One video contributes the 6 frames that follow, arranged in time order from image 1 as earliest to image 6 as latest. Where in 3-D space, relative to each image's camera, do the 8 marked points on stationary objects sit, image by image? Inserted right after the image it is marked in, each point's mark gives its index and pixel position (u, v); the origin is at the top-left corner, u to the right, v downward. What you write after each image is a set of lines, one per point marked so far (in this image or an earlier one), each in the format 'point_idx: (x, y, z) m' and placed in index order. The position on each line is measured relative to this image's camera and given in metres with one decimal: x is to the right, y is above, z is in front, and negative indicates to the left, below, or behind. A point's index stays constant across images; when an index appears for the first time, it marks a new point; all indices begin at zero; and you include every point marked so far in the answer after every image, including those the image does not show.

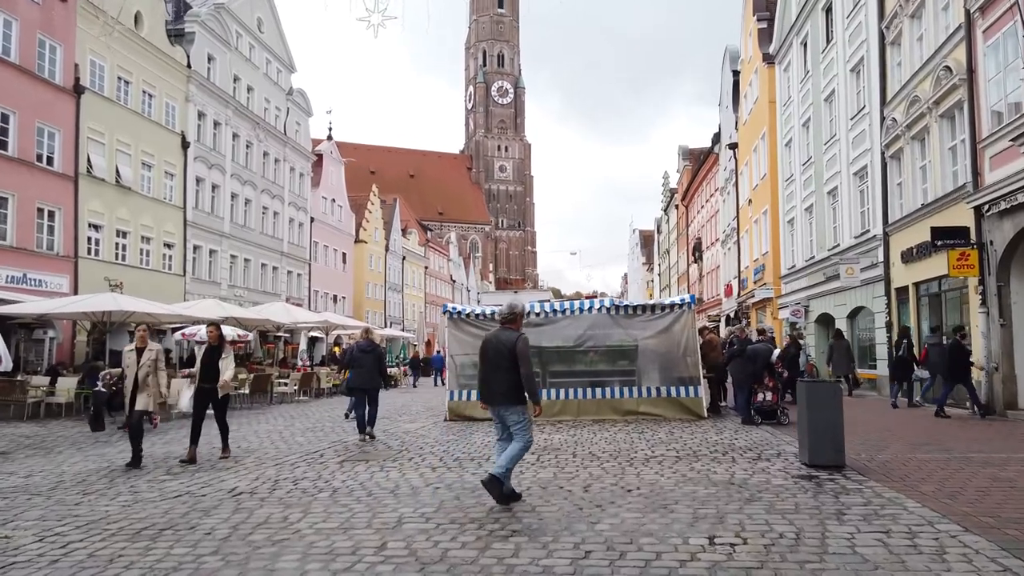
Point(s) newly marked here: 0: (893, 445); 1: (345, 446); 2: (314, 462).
0: (+5.2, -2.1, +10.2) m
1: (-2.6, -2.5, +12.0) m
2: (-2.7, -2.4, +10.2) m
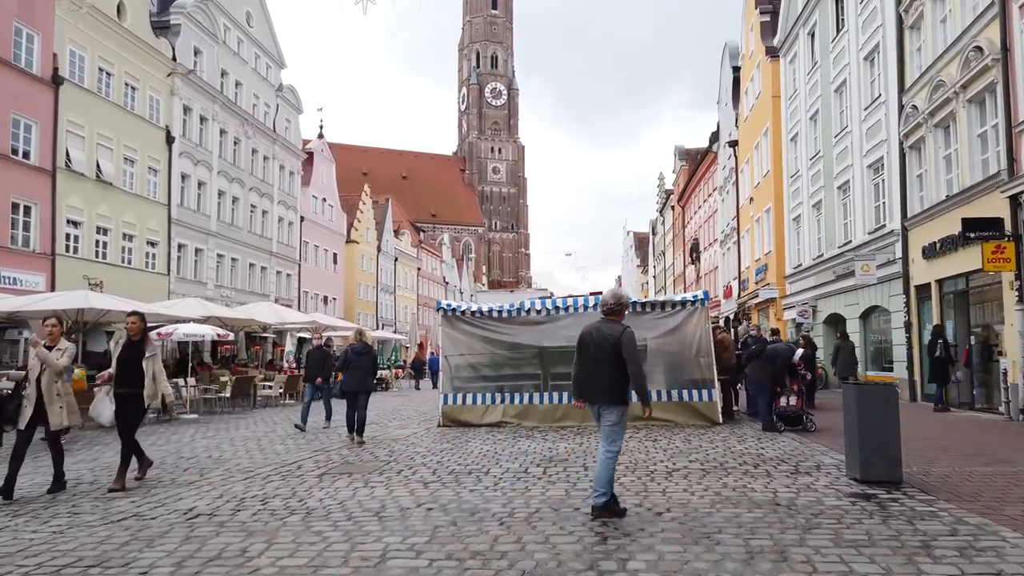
0: (+5.2, -2.0, +9.1) m
1: (-2.6, -2.4, +10.8) m
2: (-2.6, -2.2, +9.0) m
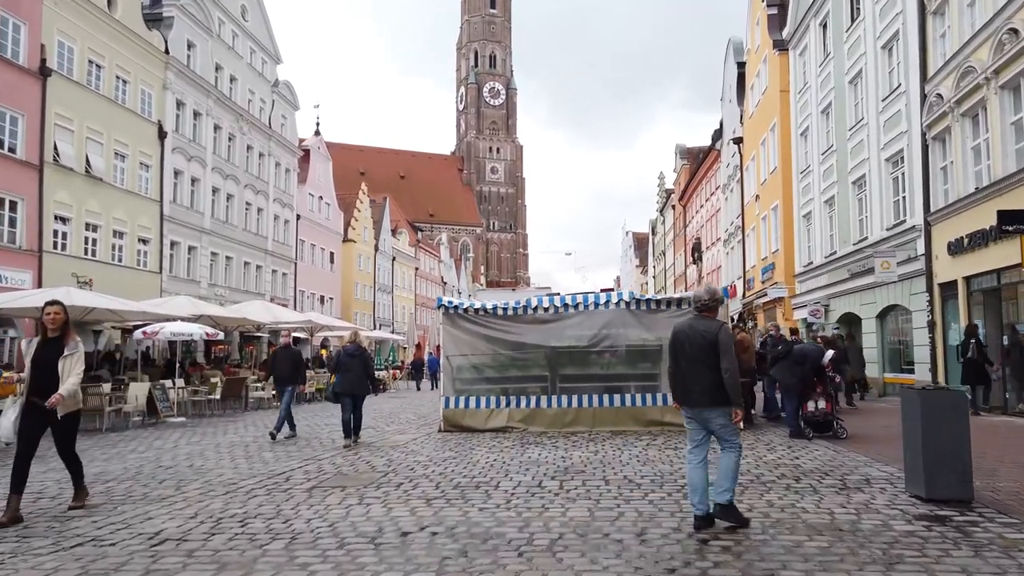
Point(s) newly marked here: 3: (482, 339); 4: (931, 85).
0: (+5.3, -2.0, +8.2) m
1: (-2.5, -2.3, +9.8) m
2: (-2.5, -2.2, +8.1) m
3: (-0.6, -1.0, +14.2) m
4: (+10.2, +4.9, +18.3) m
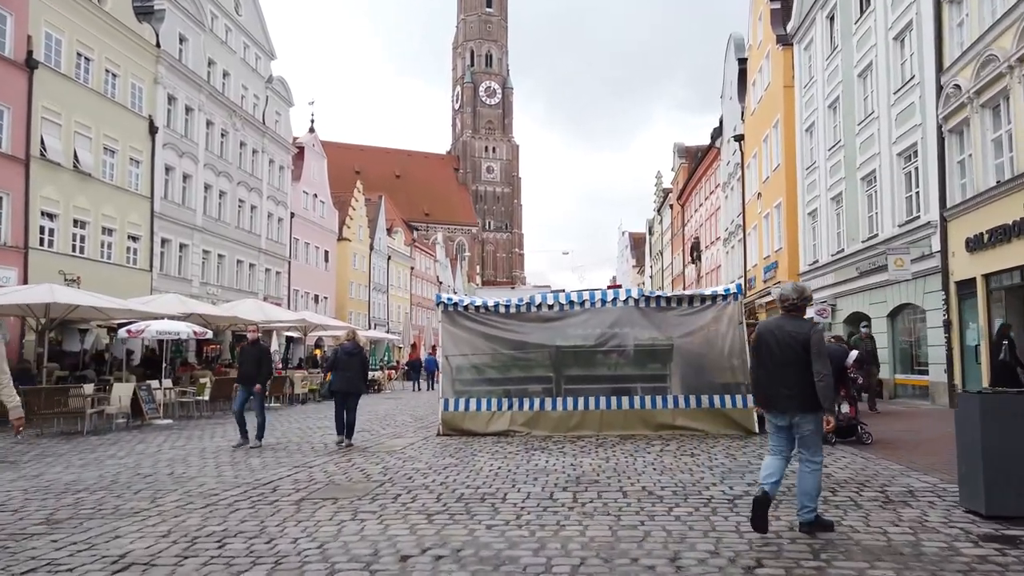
0: (+5.4, -1.9, +7.5) m
1: (-2.4, -2.2, +9.1) m
2: (-2.4, -2.1, +7.3) m
3: (-0.5, -0.9, +13.4) m
4: (+10.2, +5.0, +17.6) m
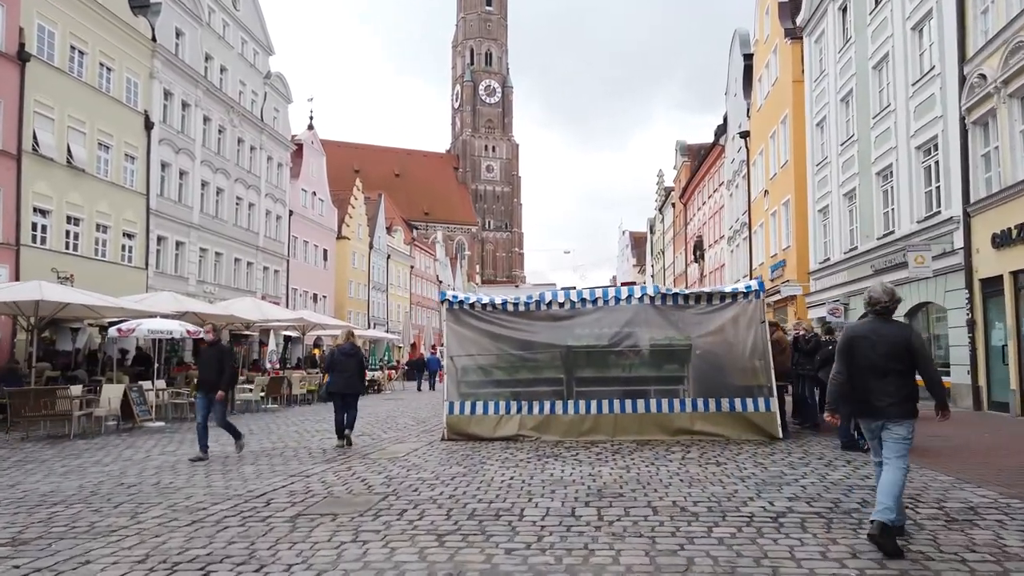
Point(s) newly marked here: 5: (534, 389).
0: (+5.6, -1.9, +6.8) m
1: (-2.3, -2.2, +8.4) m
2: (-2.3, -2.0, +6.7) m
3: (-0.4, -0.8, +12.8) m
4: (+10.3, +5.0, +17.0) m
5: (+0.4, -1.7, +12.5) m
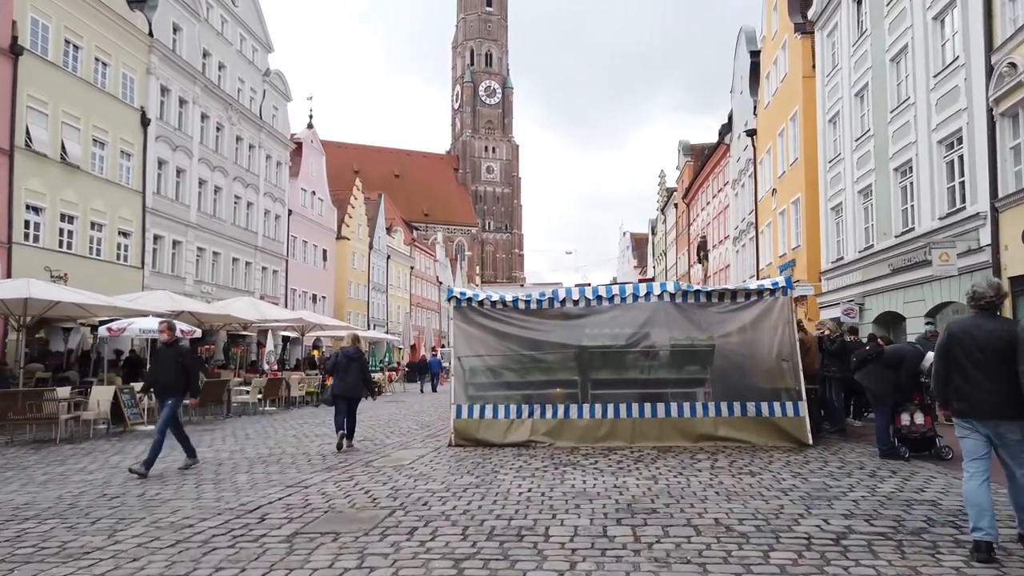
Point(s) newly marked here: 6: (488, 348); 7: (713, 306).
0: (+5.8, -1.8, +6.1) m
1: (-2.1, -2.1, +7.7) m
2: (-2.1, -2.0, +5.9) m
3: (-0.2, -0.8, +12.0) m
4: (+10.5, +5.0, +16.3) m
5: (+0.6, -1.6, +11.8) m
6: (-0.4, -1.0, +12.0) m
7: (+3.1, -0.3, +11.6) m
